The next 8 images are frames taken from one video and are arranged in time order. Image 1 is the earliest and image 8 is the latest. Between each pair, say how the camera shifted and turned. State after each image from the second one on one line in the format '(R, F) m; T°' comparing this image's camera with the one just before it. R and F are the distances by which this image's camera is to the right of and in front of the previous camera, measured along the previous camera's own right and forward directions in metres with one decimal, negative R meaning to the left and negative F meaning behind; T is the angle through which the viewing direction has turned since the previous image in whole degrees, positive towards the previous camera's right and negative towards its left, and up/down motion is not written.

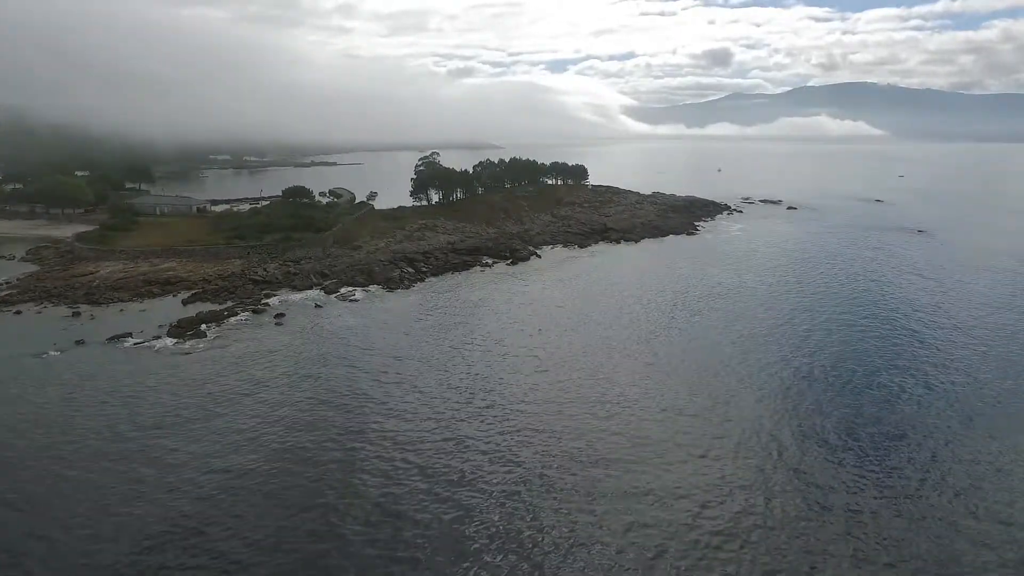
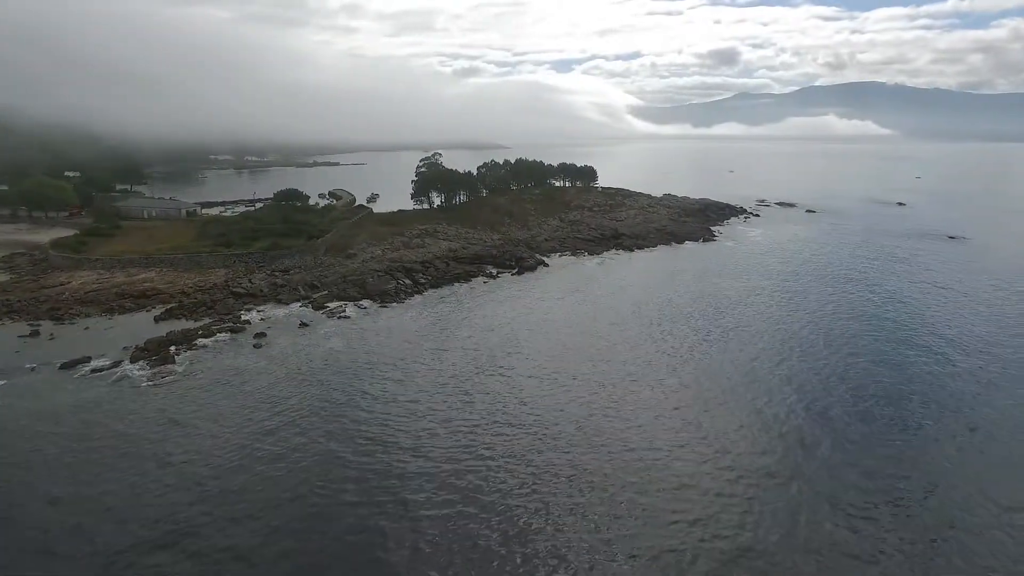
(-0.1, +3.5) m; 0°
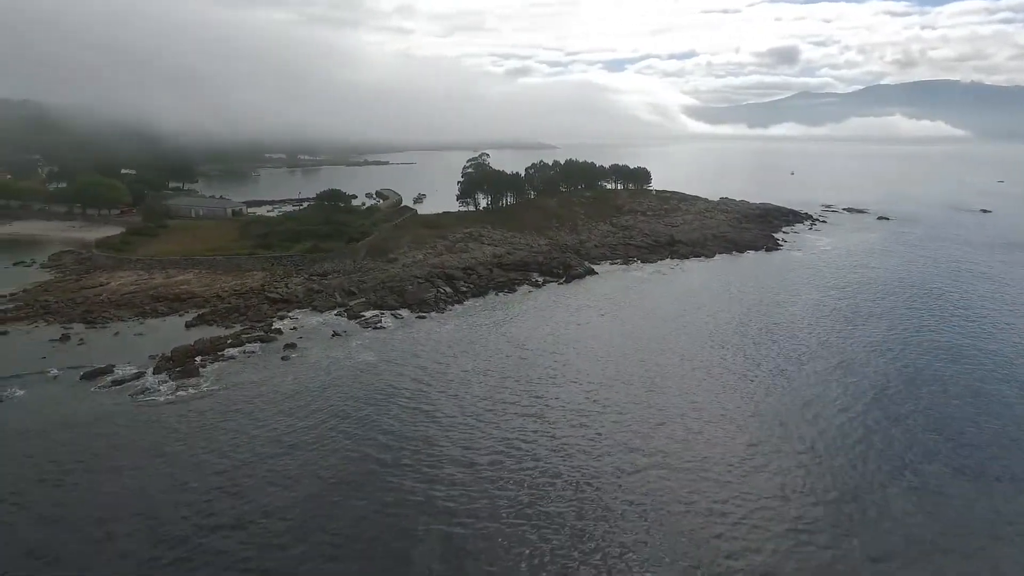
(0.0, +2.6) m; -4°
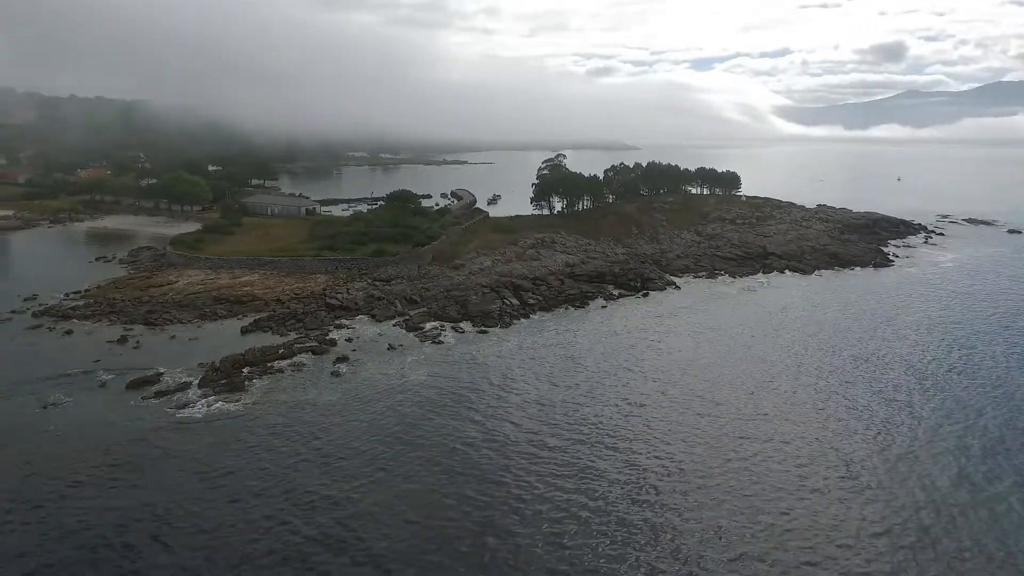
(+0.1, +3.0) m; -7°
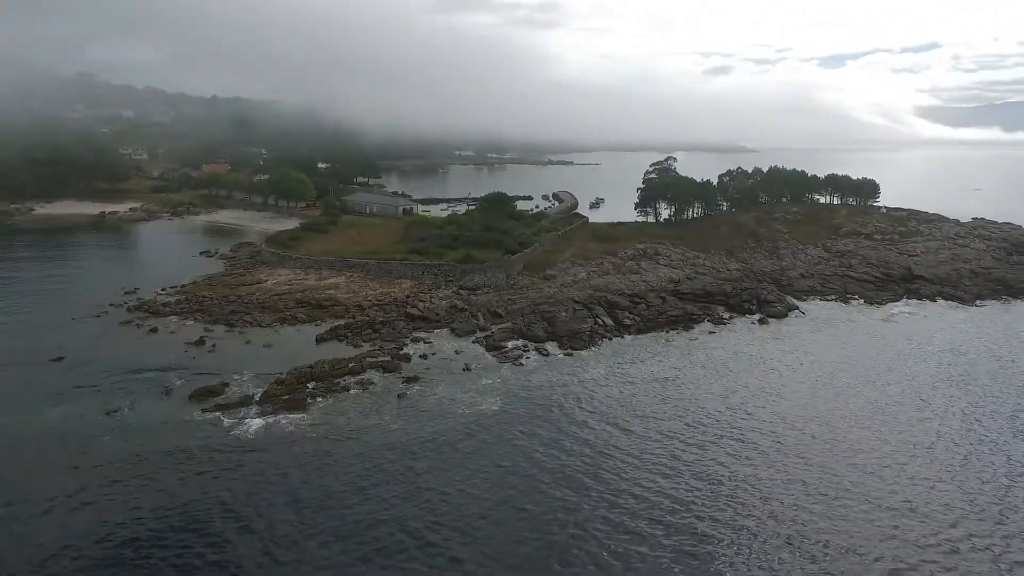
(+0.4, +3.3) m; -9°
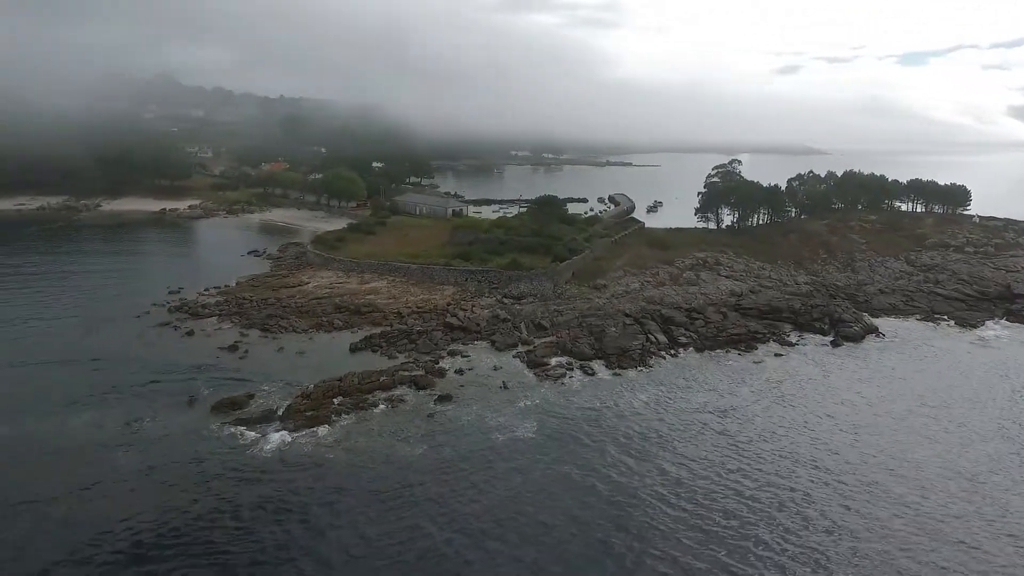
(+0.4, +2.0) m; -5°
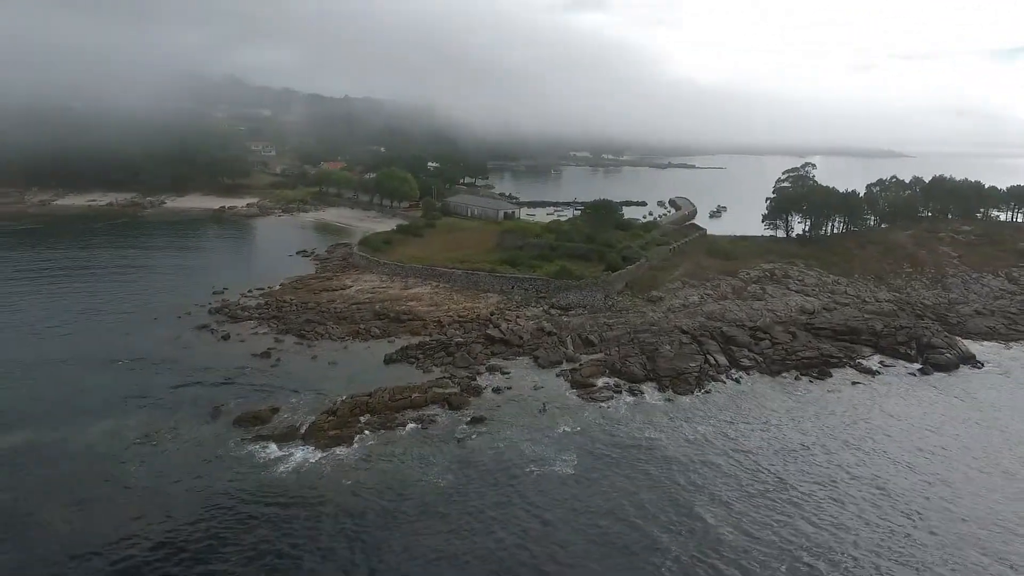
(+0.5, +2.0) m; -5°
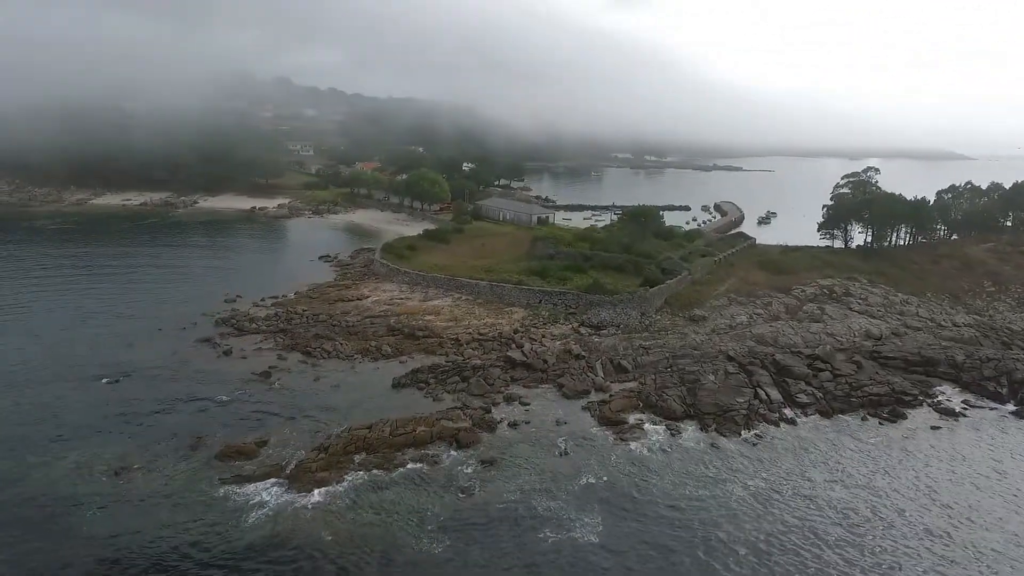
(+0.6, +2.9) m; -4°
